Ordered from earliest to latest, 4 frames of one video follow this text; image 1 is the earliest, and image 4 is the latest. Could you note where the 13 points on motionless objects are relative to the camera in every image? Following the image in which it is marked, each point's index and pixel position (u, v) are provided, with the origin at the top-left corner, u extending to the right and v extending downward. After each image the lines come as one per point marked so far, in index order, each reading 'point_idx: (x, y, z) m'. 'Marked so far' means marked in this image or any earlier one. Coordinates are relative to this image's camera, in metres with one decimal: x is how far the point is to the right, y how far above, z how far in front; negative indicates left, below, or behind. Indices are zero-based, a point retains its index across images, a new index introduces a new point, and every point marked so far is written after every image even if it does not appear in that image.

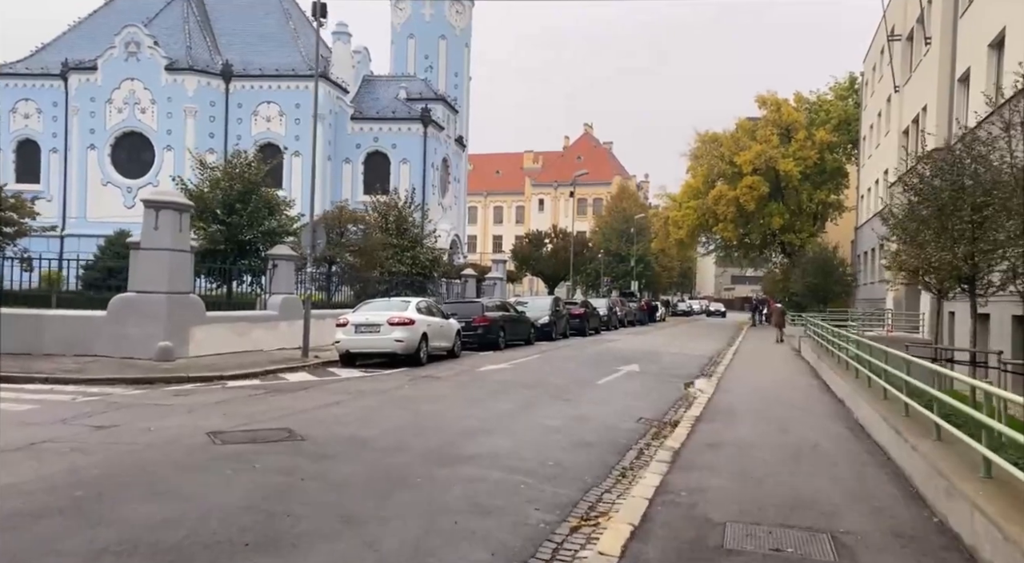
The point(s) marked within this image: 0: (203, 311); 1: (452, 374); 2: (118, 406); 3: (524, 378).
0: (-6.4, -0.6, +17.9) m
1: (-1.1, -1.8, +16.5) m
2: (-5.0, -1.6, +11.1) m
3: (+0.2, -1.8, +15.9) m
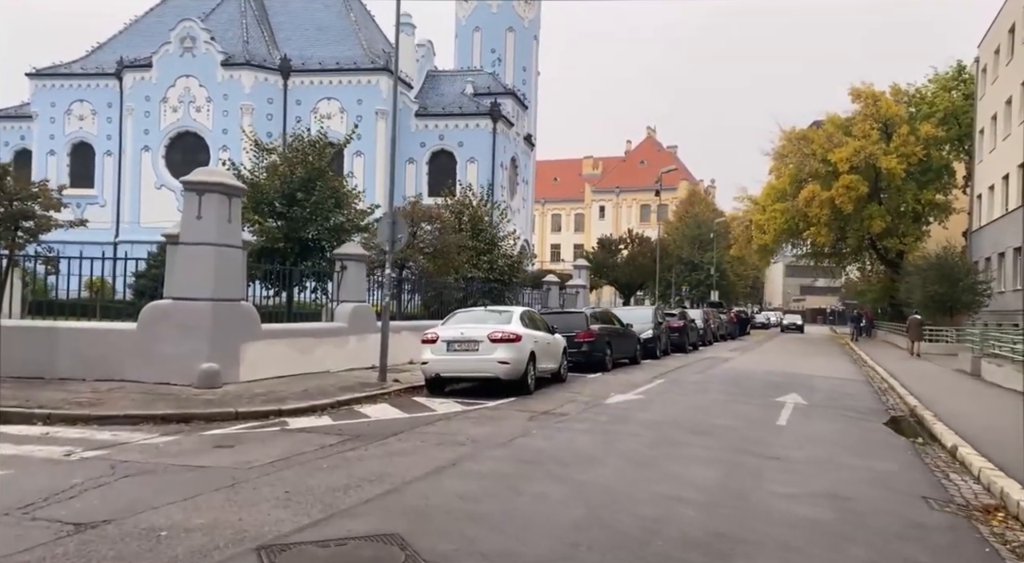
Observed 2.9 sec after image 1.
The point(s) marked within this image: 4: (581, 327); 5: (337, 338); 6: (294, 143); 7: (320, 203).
0: (-4.2, -0.7, +14.2) m
1: (+0.9, -1.8, +12.5) m
2: (-3.3, -1.6, +7.4) m
3: (+2.2, -1.9, +11.9) m
4: (+1.5, -1.0, +19.2) m
5: (-3.4, -1.1, +16.7) m
6: (-5.0, +3.2, +19.9) m
7: (-4.2, +1.7, +18.8) m
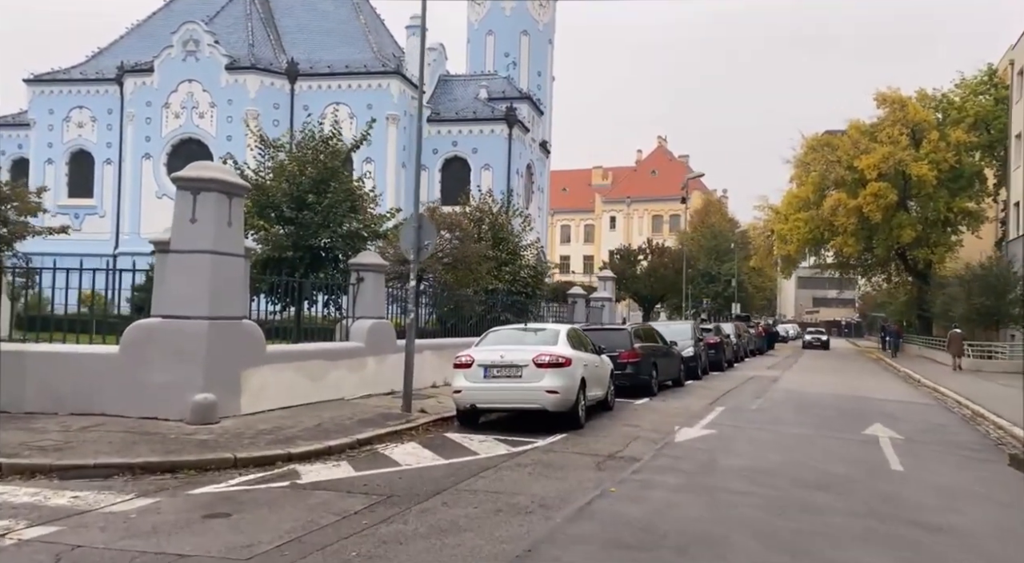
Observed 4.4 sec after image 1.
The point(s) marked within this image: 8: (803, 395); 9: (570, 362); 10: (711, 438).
0: (-3.5, -0.9, +12.2) m
1: (+1.6, -2.0, +10.4) m
2: (-2.6, -1.7, +5.3) m
3: (+2.9, -2.0, +9.8) m
4: (+2.2, -1.3, +17.1) m
5: (-2.7, -1.3, +14.7) m
6: (-4.3, +2.9, +17.9) m
7: (-3.5, +1.5, +16.7) m
8: (+6.4, -2.5, +19.2) m
9: (+0.8, -1.1, +12.0) m
10: (+2.6, -2.1, +11.5) m
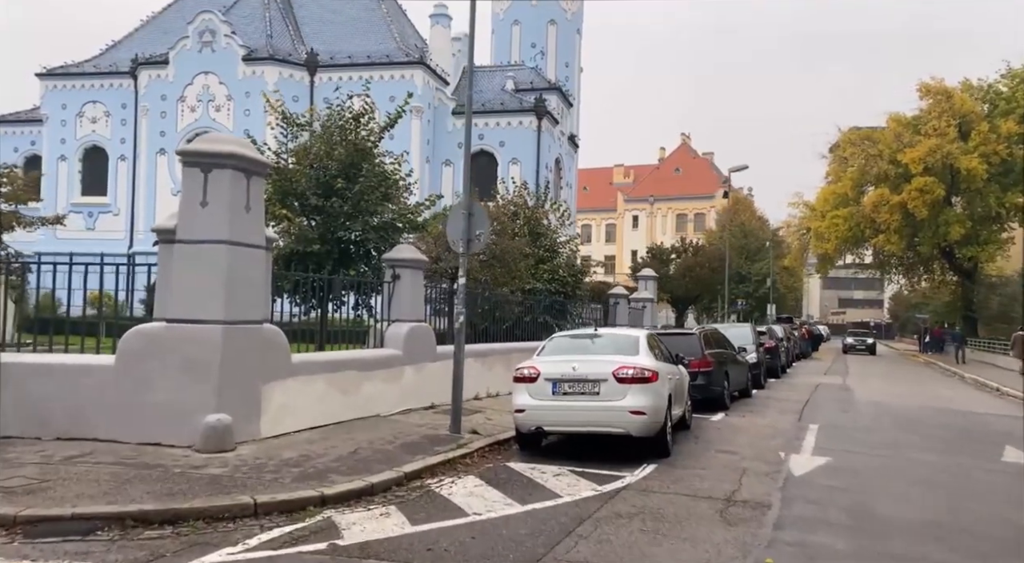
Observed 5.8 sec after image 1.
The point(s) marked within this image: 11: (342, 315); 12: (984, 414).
0: (-2.6, -0.9, +10.2) m
1: (+2.4, -2.0, +8.3) m
2: (-1.9, -1.7, +3.3) m
3: (+3.7, -2.0, +7.7) m
4: (+3.2, -1.2, +15.0) m
5: (-1.8, -1.3, +12.6) m
6: (-3.4, +2.9, +15.9) m
7: (-2.5, +1.5, +14.7) m
8: (+7.4, -2.5, +17.0) m
9: (+1.7, -1.1, +10.0) m
10: (+3.5, -2.0, +9.4) m
11: (-2.4, -0.5, +12.2) m
12: (+9.2, -2.6, +17.0) m
